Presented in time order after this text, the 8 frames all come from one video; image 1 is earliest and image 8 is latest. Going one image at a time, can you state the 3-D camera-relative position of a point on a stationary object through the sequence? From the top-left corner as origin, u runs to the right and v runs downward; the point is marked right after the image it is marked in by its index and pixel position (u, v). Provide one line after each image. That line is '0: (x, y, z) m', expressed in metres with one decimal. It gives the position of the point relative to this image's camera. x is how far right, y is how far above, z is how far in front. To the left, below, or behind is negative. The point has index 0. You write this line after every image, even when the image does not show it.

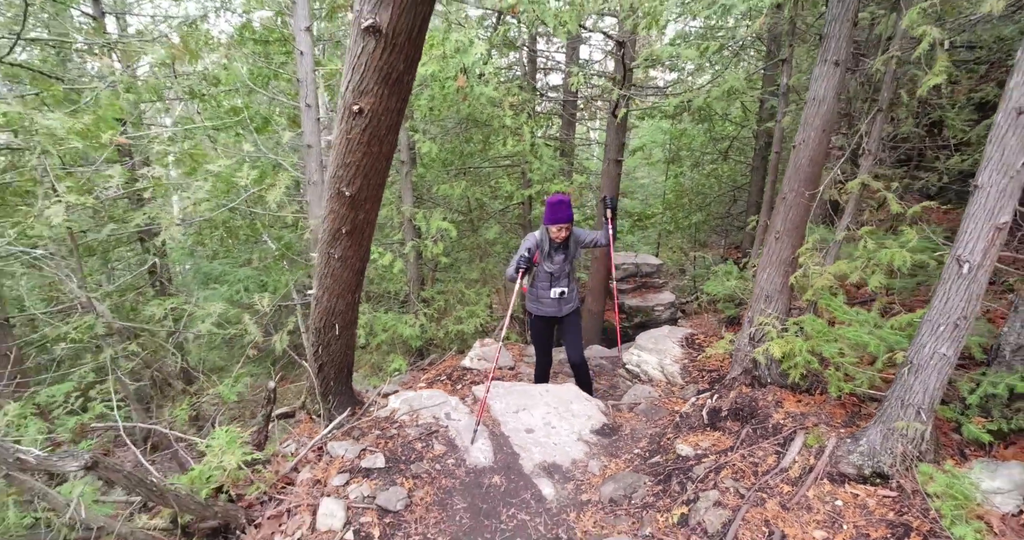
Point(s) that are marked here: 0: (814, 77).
0: (+2.5, +1.6, +4.3) m
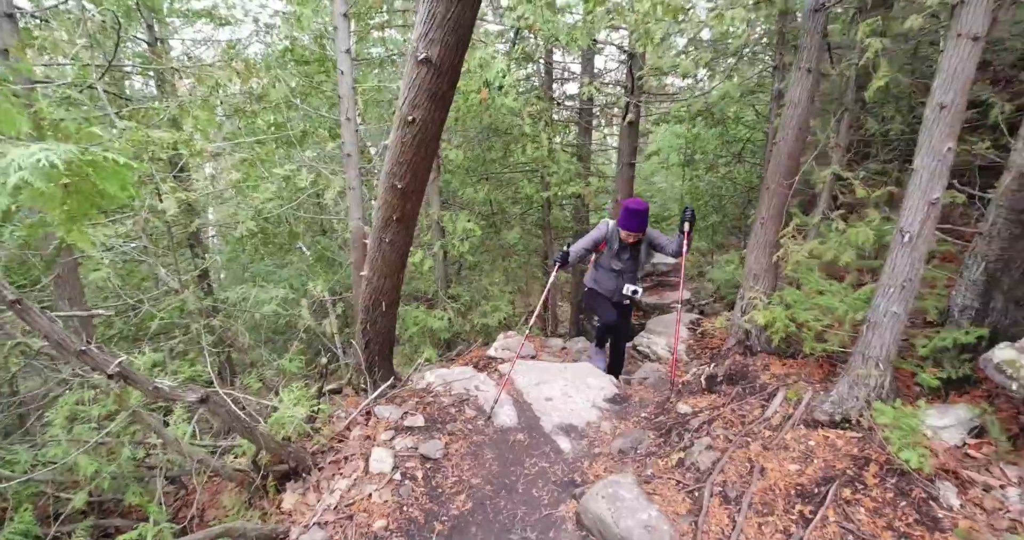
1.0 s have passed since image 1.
0: (+2.7, +1.8, +4.9) m
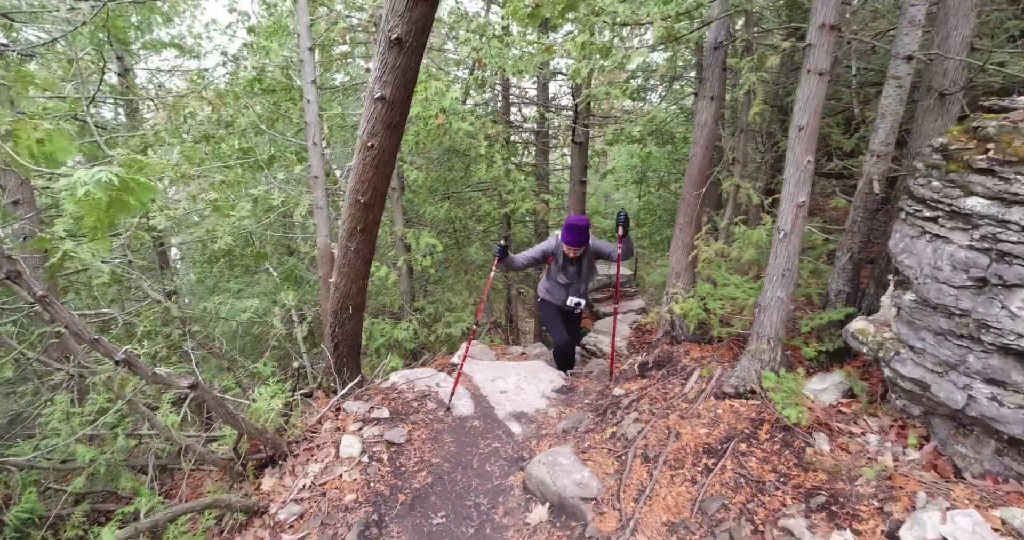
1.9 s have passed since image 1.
0: (+2.1, +1.8, +5.8) m
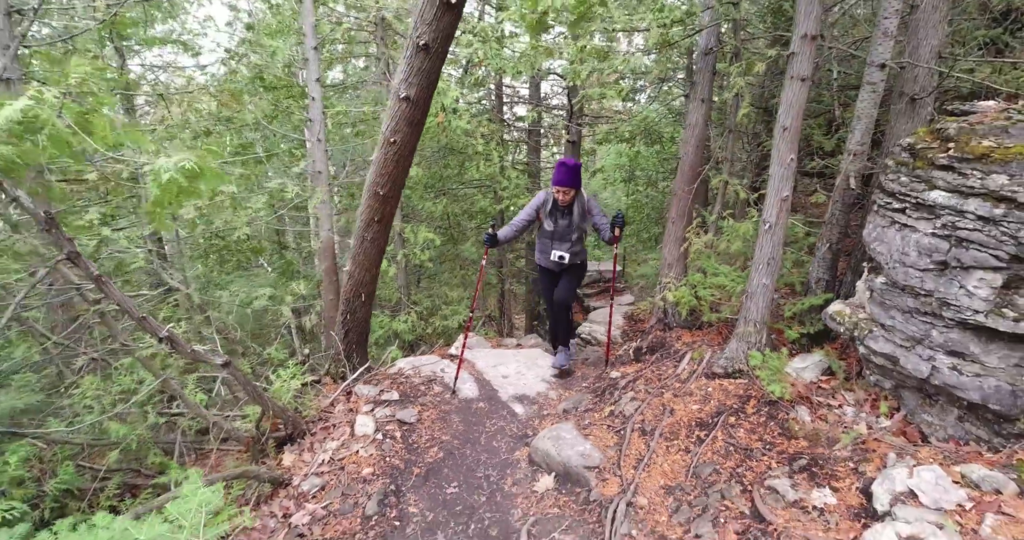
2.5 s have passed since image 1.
0: (+2.1, +1.9, +6.1) m
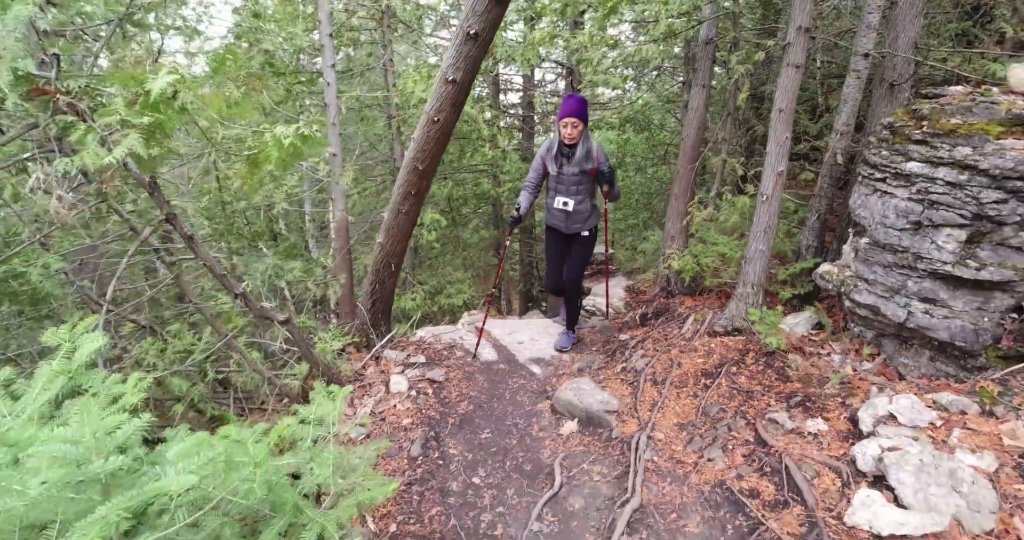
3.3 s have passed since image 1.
0: (+2.3, +2.3, +6.7) m
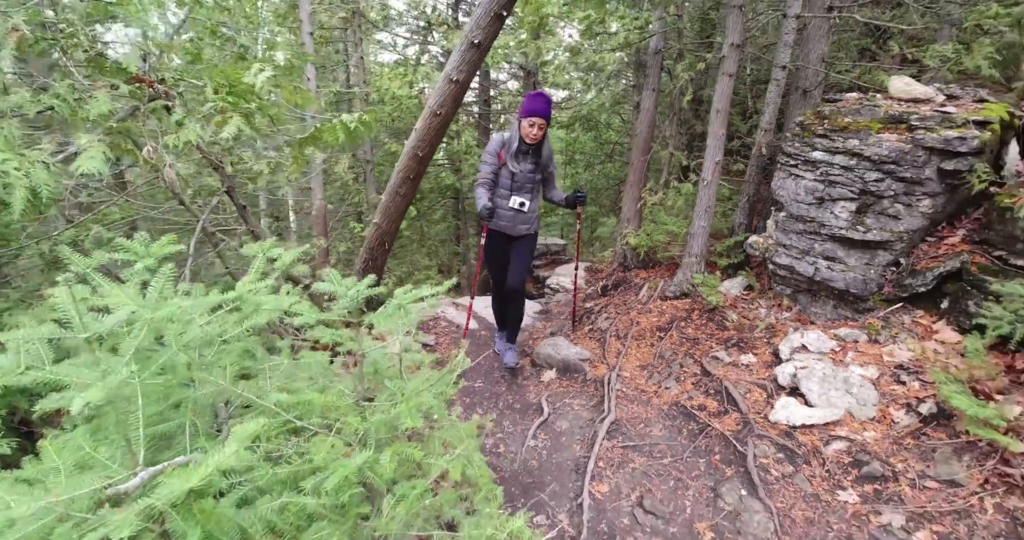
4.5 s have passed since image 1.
0: (+2.0, +2.6, +7.7) m
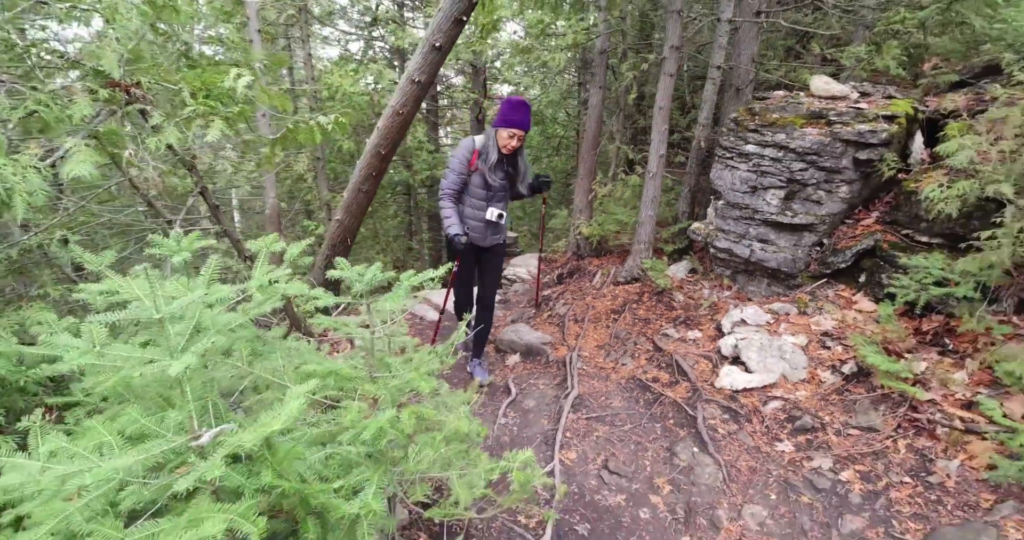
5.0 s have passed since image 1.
0: (+1.3, +2.8, +8.1) m
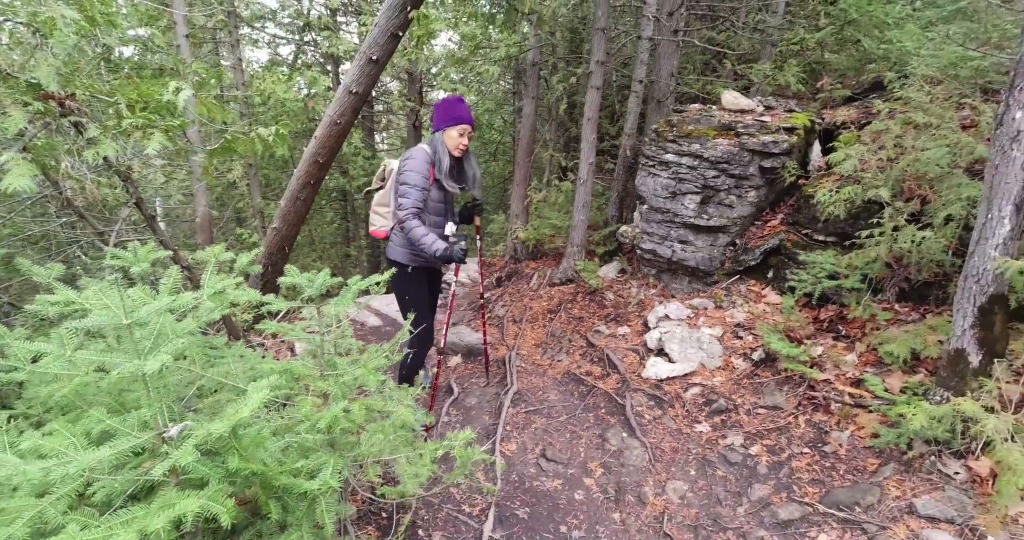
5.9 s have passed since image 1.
0: (+0.2, +2.8, +8.5) m
